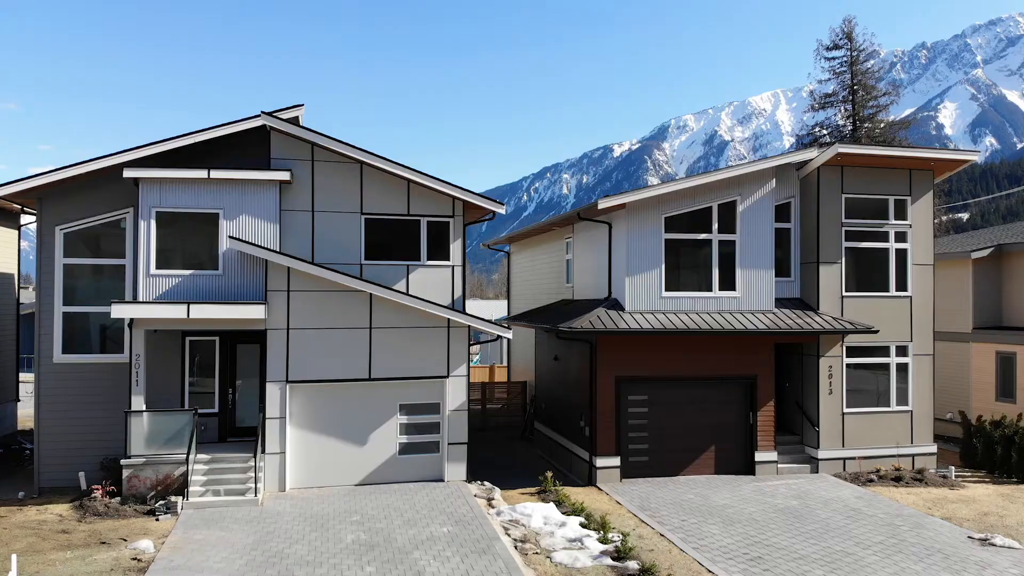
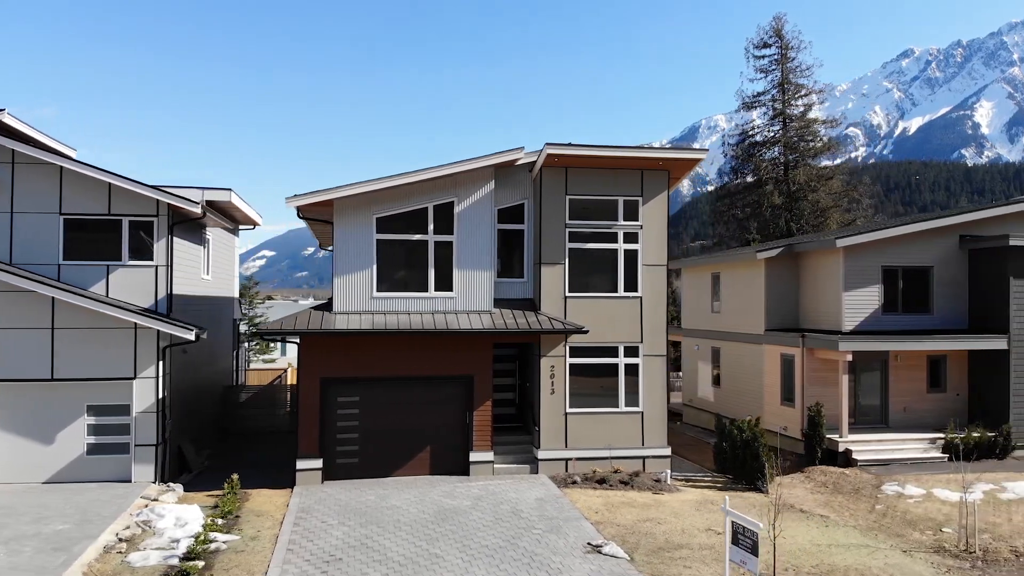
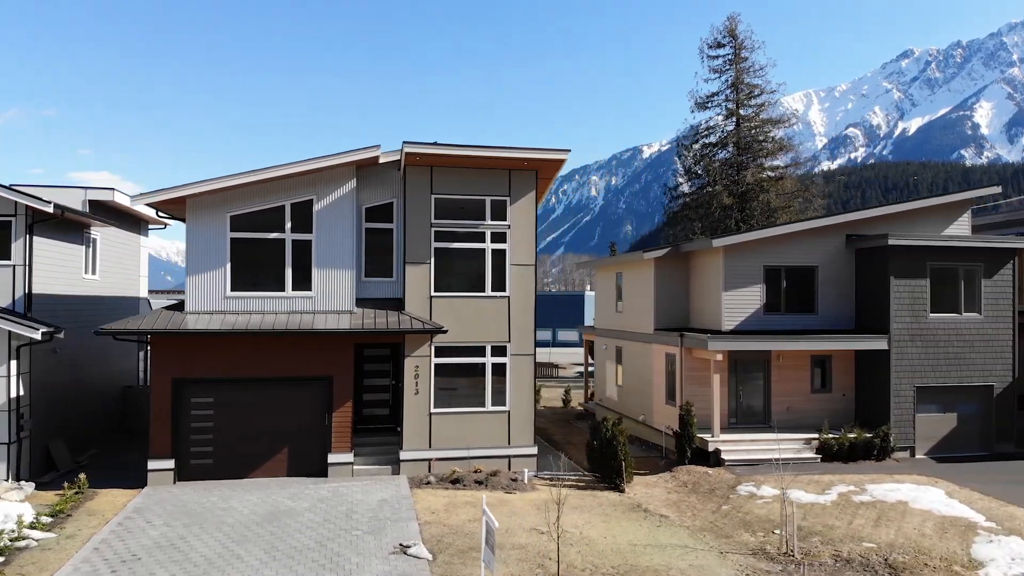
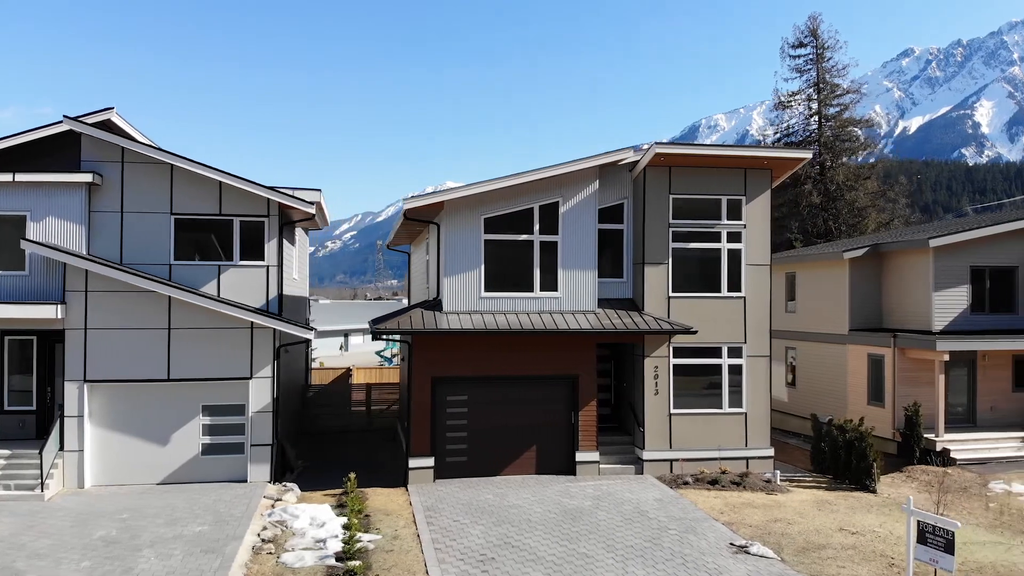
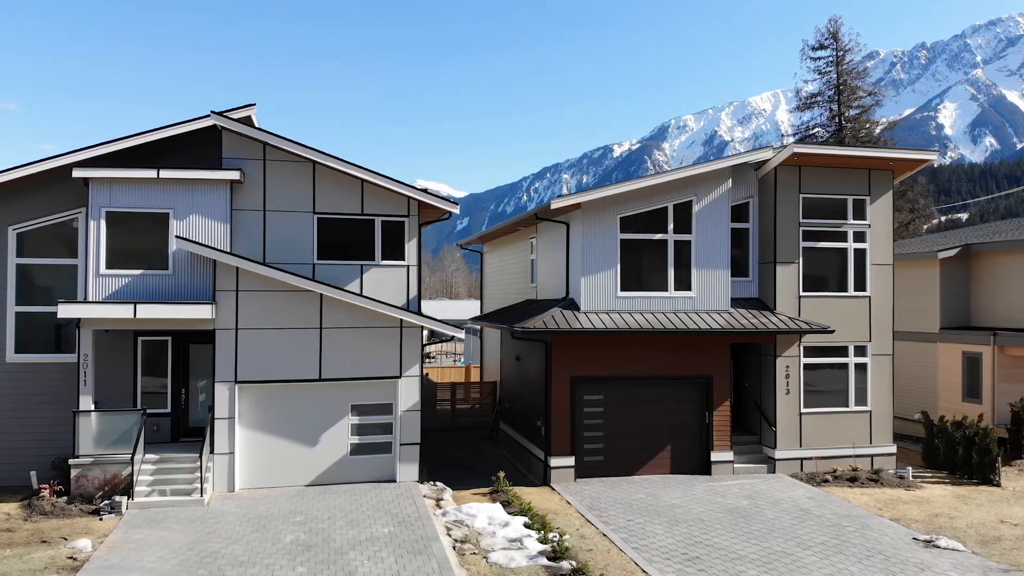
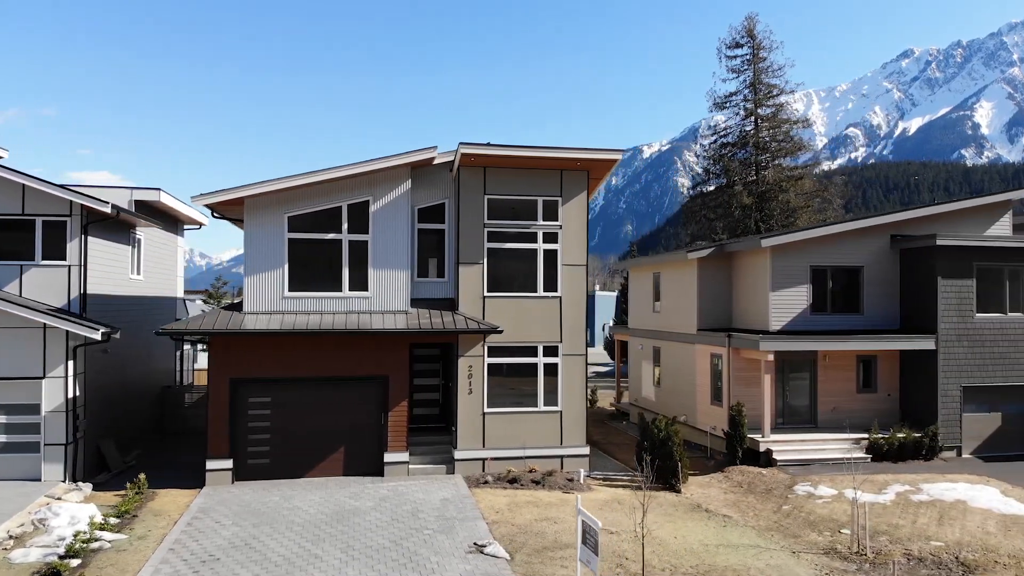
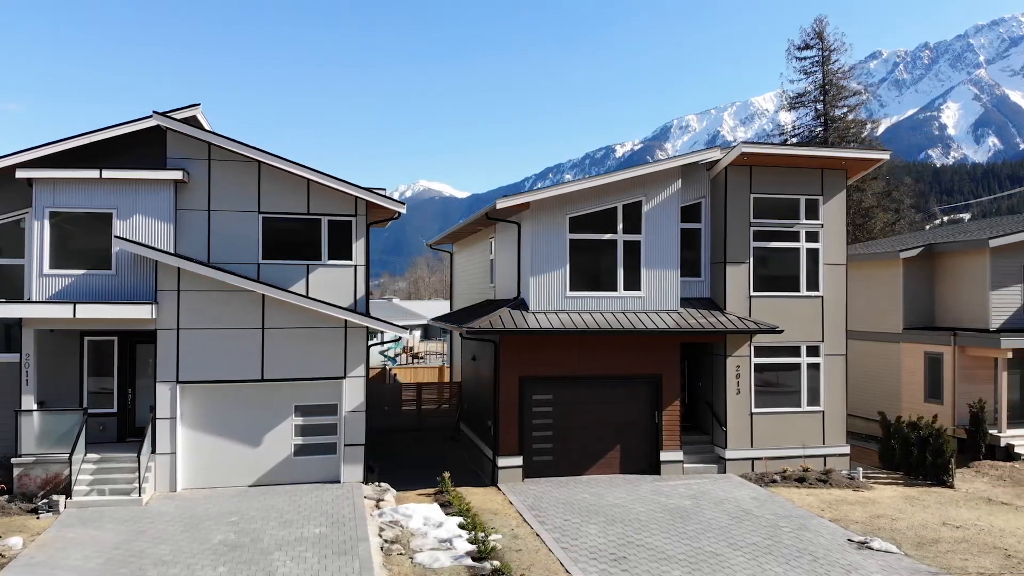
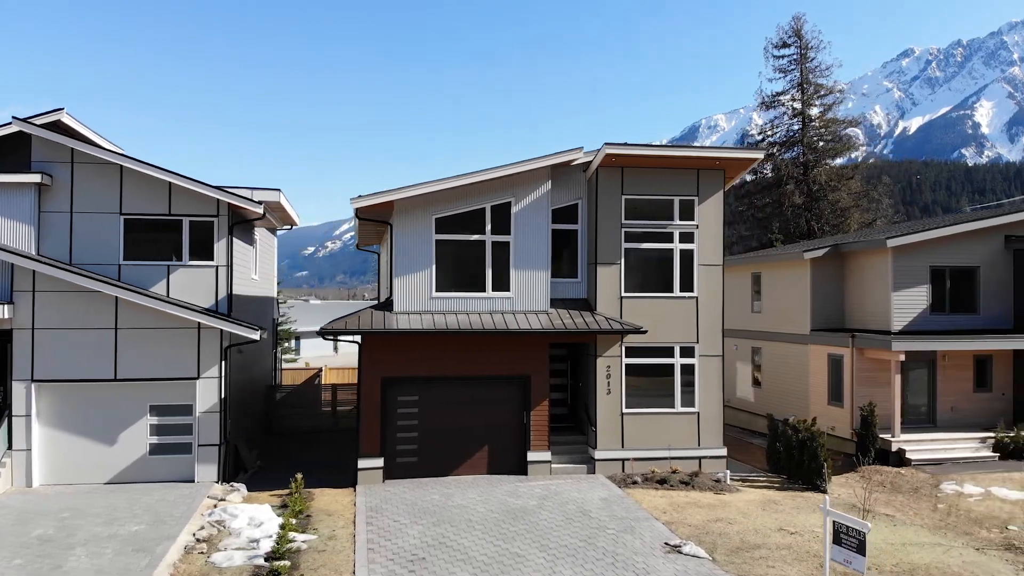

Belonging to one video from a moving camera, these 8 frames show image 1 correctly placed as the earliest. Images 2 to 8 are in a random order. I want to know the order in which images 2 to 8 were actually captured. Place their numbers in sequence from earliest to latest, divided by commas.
5, 7, 4, 8, 2, 6, 3
